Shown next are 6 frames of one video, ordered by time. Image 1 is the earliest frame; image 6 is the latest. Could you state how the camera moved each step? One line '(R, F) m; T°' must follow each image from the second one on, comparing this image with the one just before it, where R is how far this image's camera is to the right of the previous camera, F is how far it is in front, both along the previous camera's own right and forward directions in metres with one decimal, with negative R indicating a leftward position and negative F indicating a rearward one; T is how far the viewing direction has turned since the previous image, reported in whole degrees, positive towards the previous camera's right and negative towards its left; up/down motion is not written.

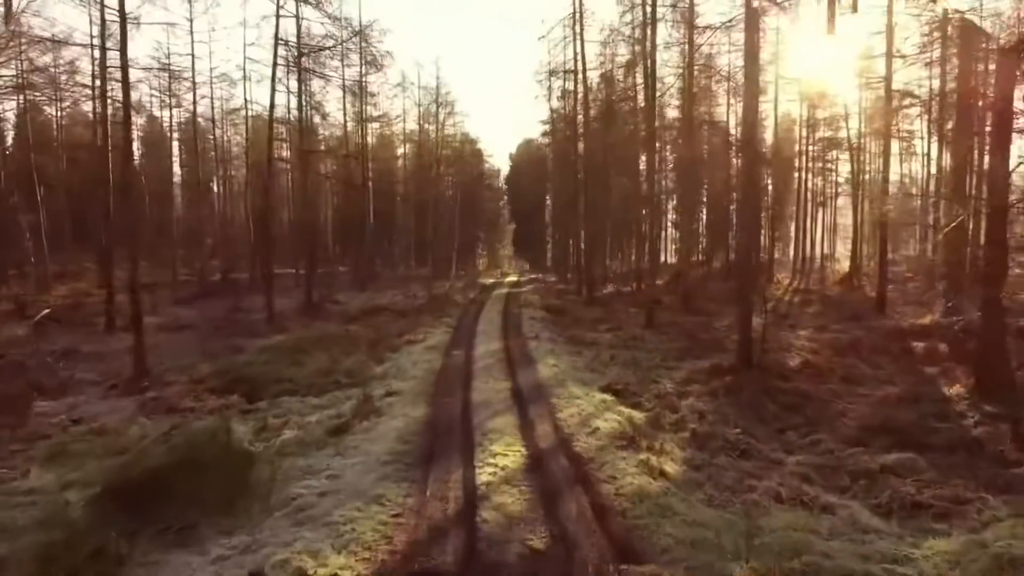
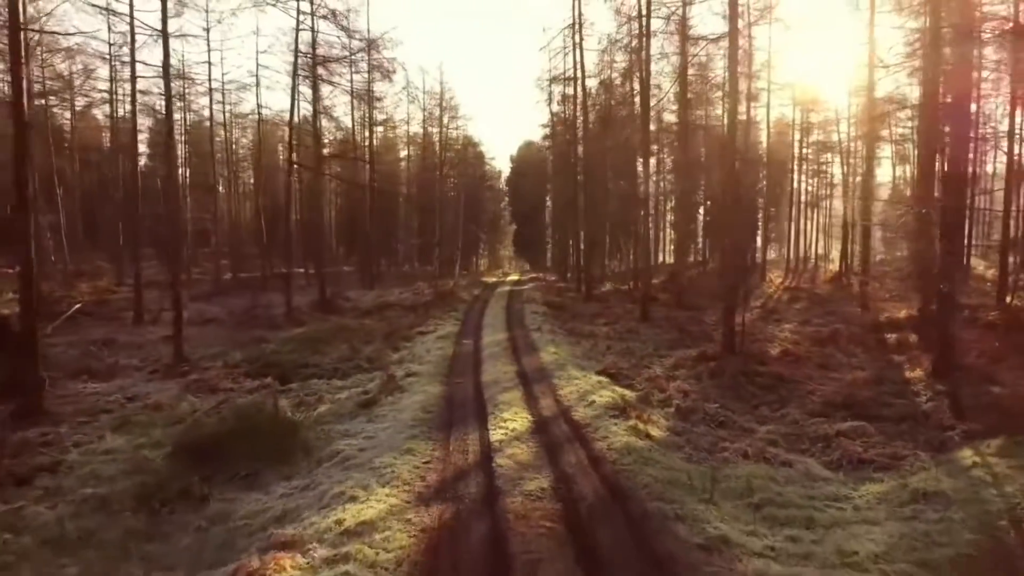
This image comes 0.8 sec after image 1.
(-0.1, -1.3) m; 0°
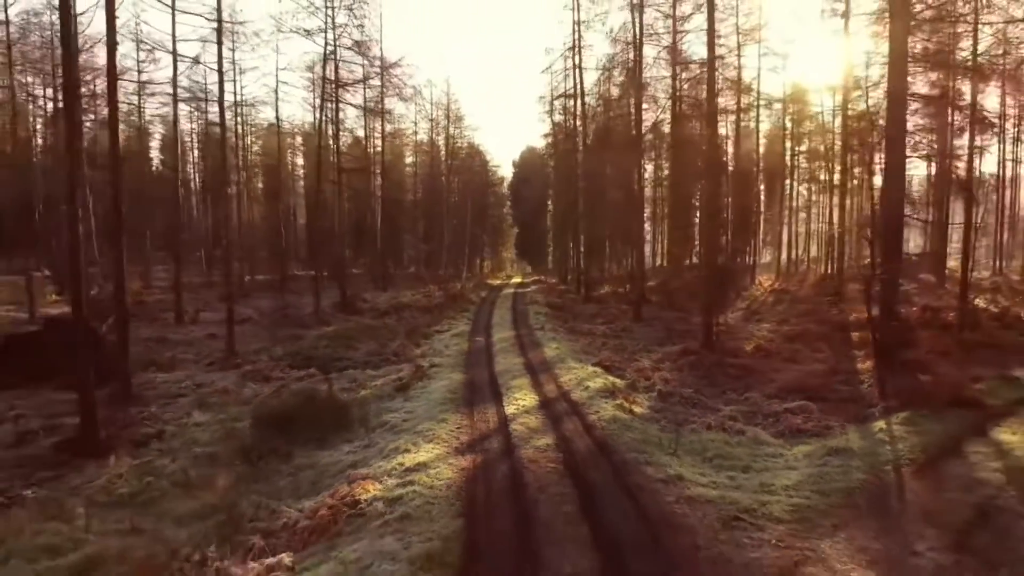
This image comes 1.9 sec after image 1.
(-0.2, -2.2) m; 0°
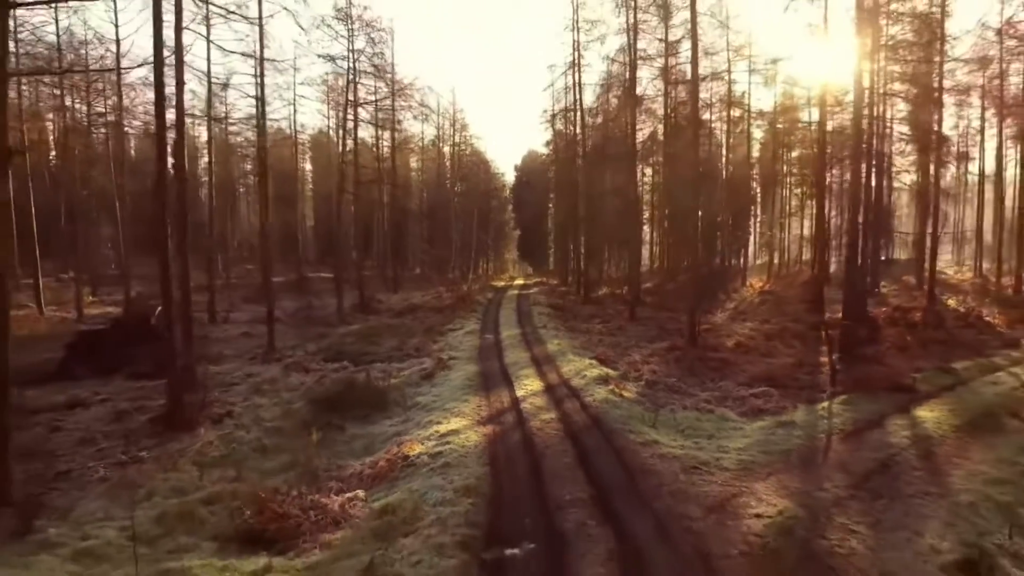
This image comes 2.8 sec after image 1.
(-0.2, -2.2) m; 0°
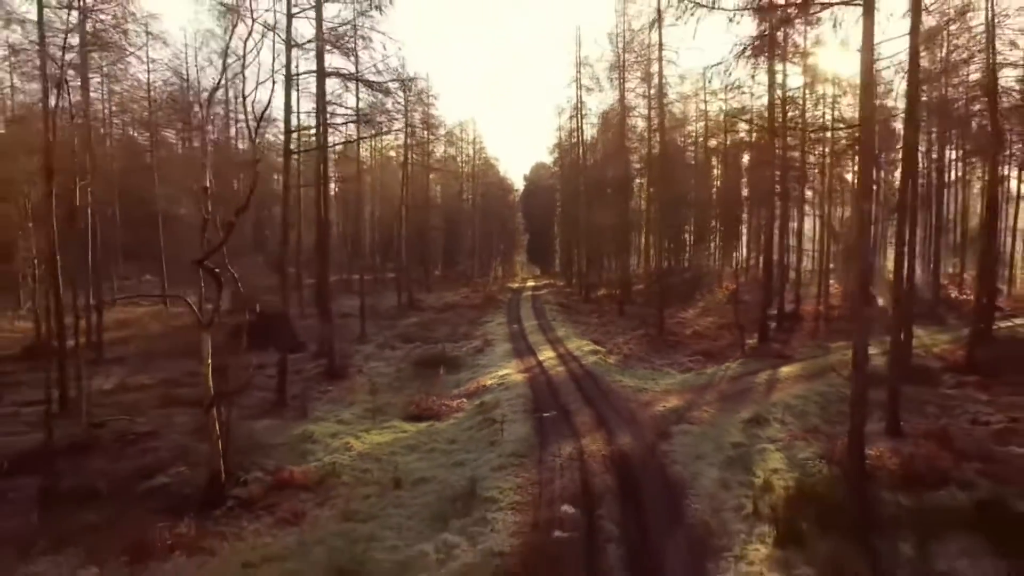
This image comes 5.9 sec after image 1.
(-0.6, -7.9) m; 0°
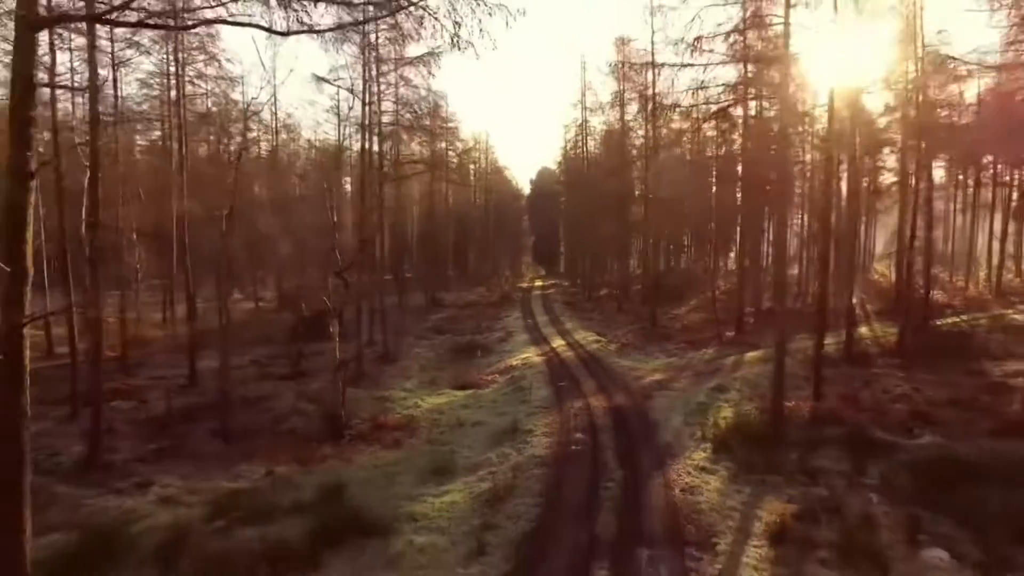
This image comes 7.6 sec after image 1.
(-0.6, -4.8) m; 0°
